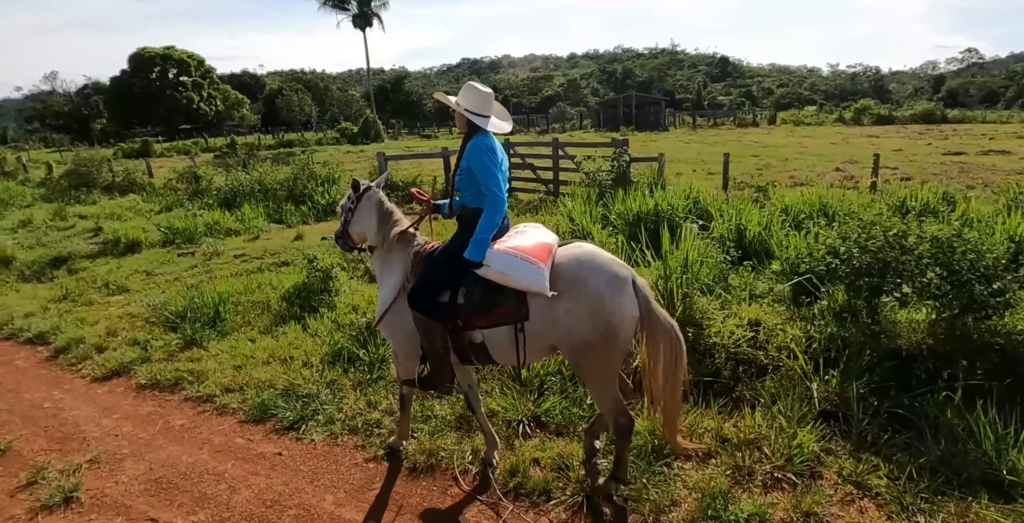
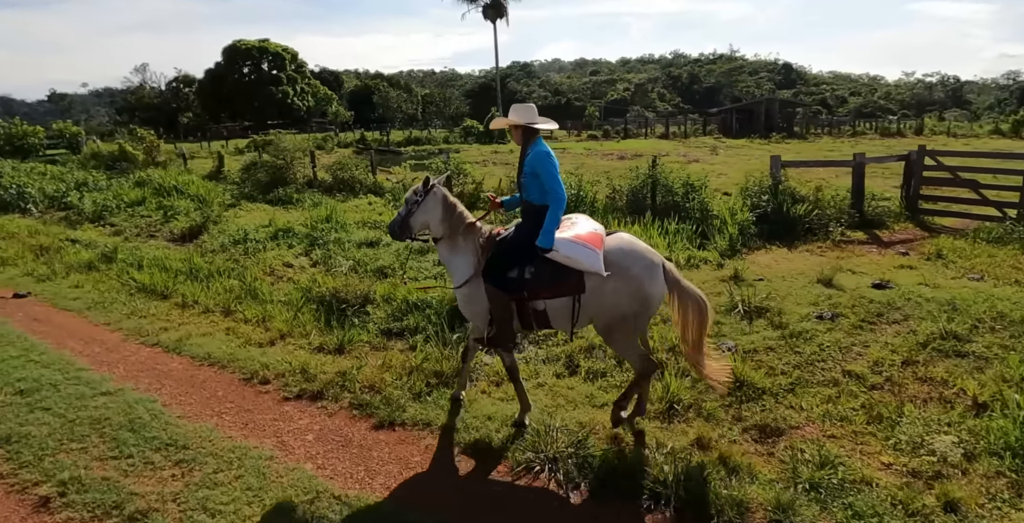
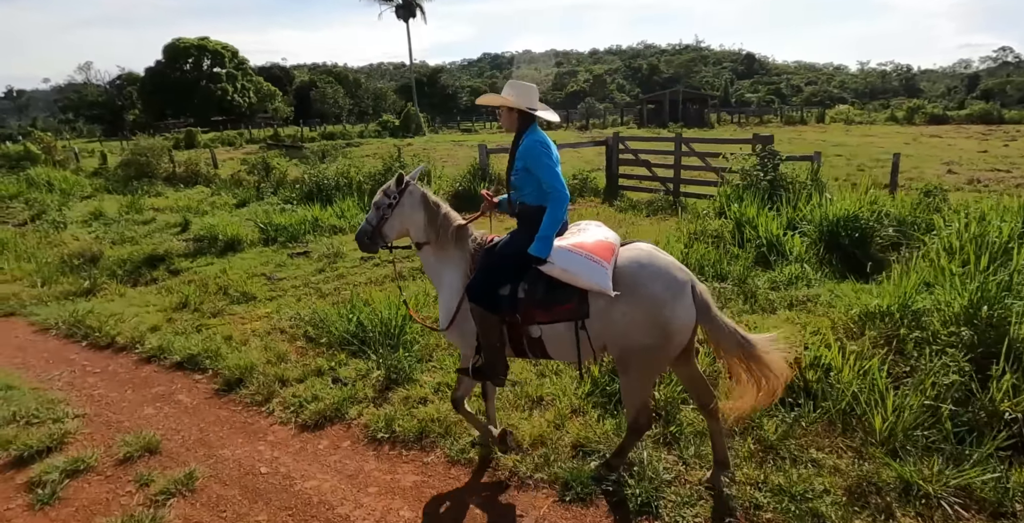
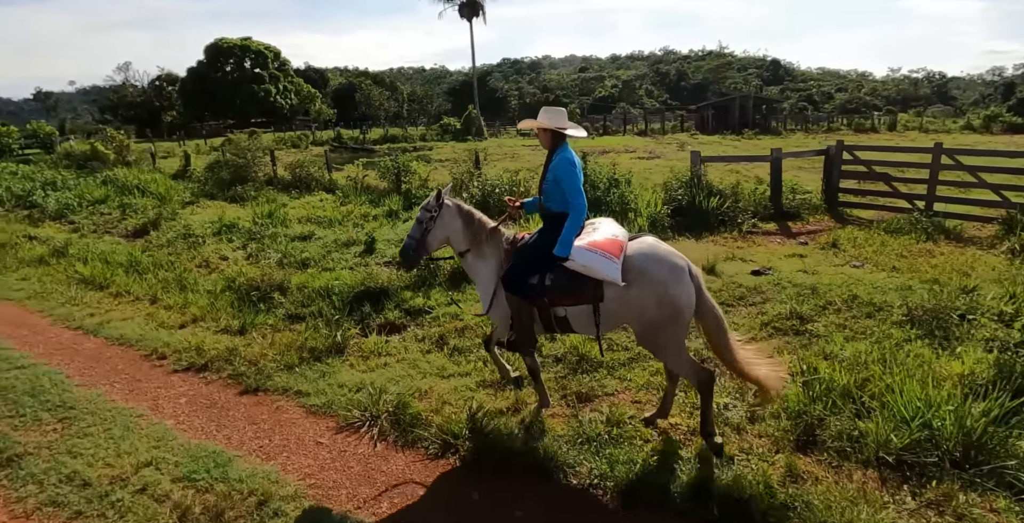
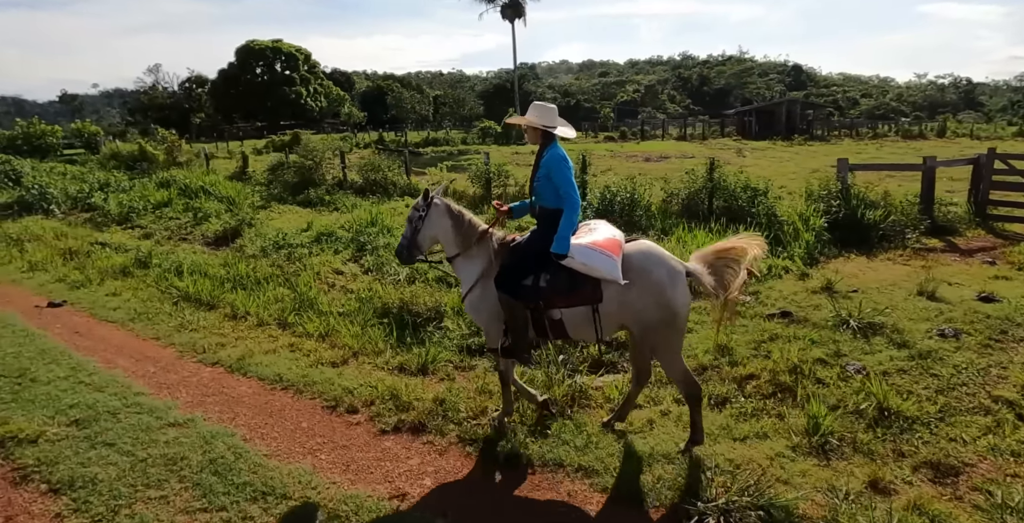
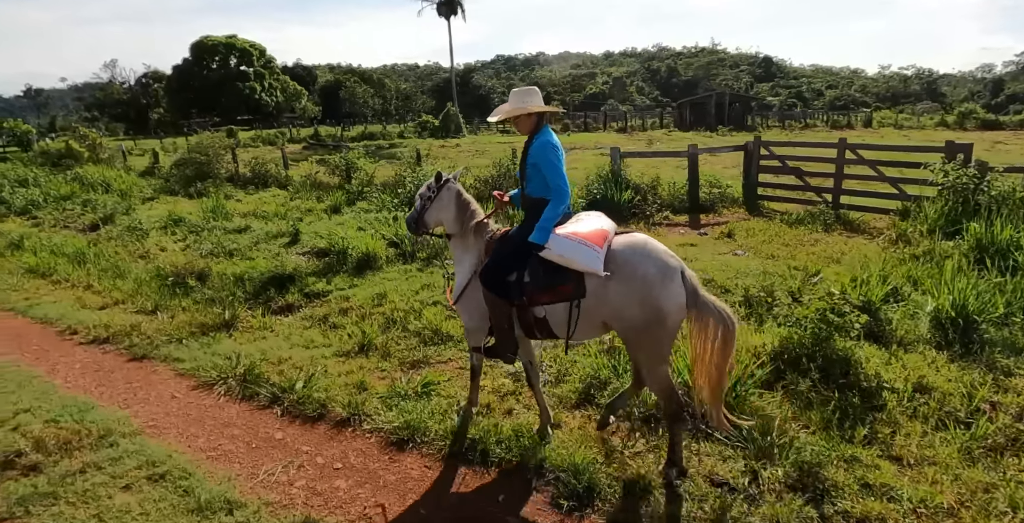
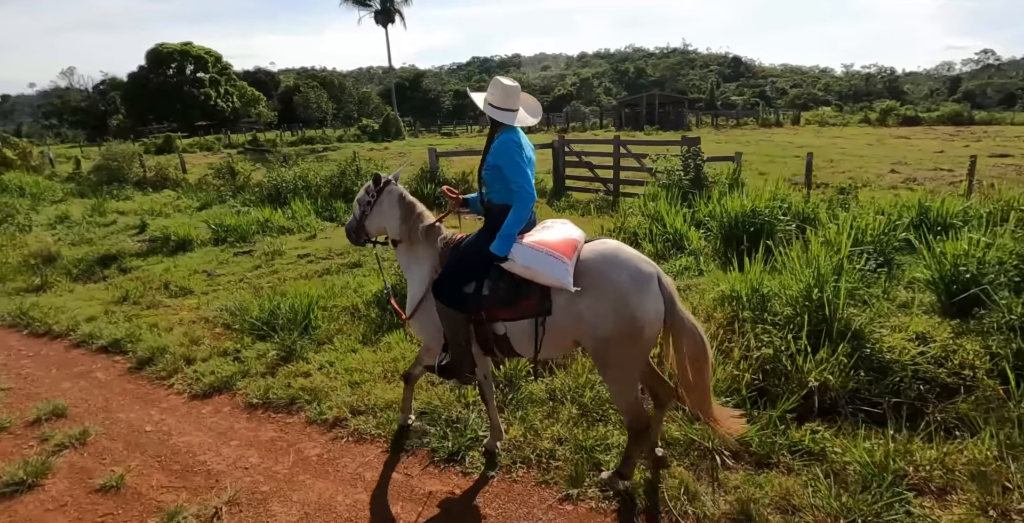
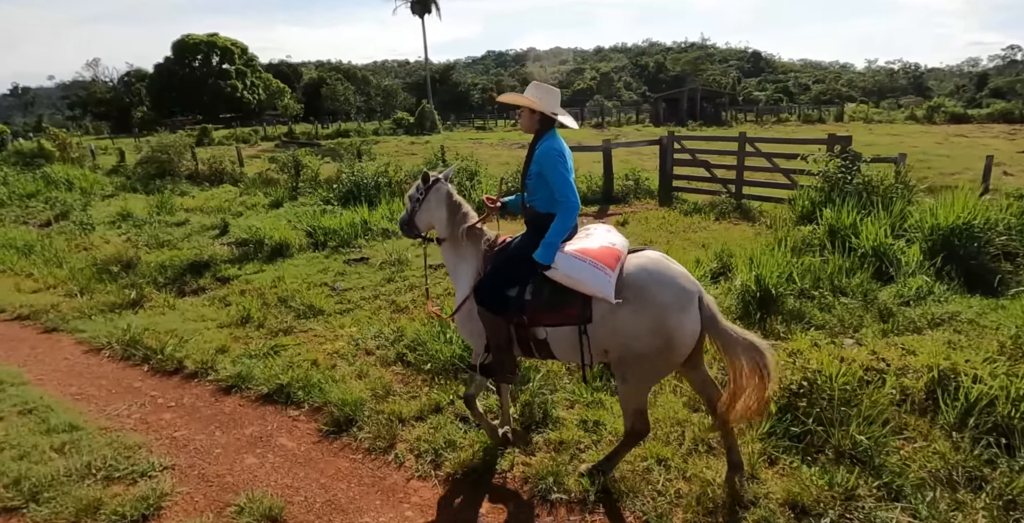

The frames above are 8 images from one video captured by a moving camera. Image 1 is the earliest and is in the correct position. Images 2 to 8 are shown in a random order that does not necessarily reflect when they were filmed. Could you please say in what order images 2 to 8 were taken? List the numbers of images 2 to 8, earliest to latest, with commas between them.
7, 3, 8, 6, 4, 2, 5
